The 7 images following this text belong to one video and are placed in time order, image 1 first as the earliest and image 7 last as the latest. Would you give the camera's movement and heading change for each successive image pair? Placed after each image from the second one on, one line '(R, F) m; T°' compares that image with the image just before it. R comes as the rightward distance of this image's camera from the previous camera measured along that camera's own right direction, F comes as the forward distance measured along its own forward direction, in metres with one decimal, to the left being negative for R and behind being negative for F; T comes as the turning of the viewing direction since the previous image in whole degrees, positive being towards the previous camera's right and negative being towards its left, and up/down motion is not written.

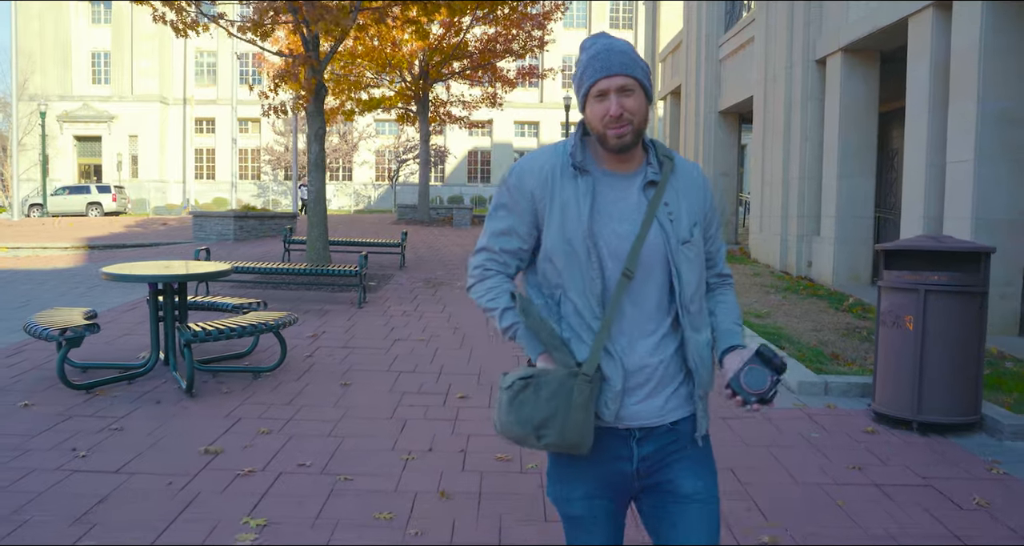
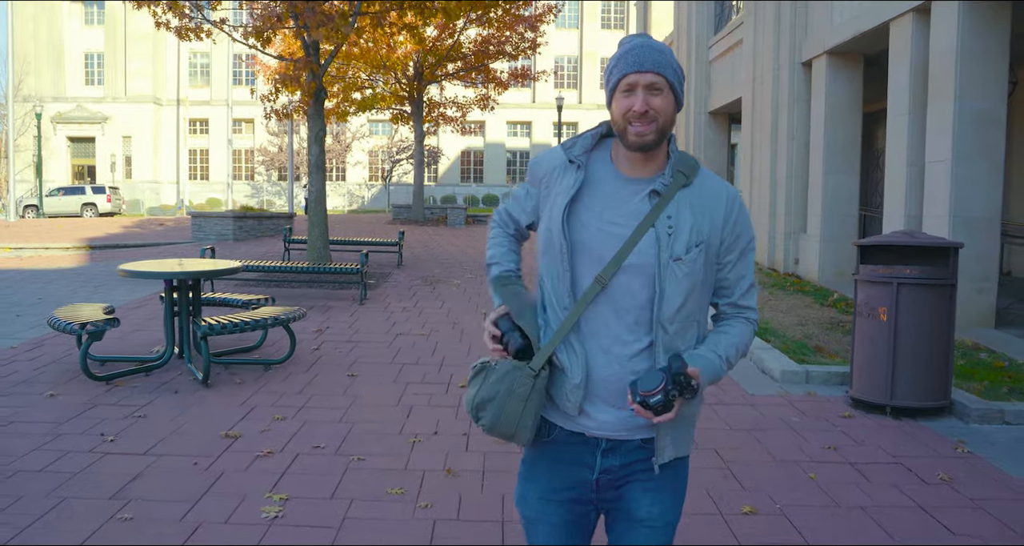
(0.0, -0.3) m; +1°
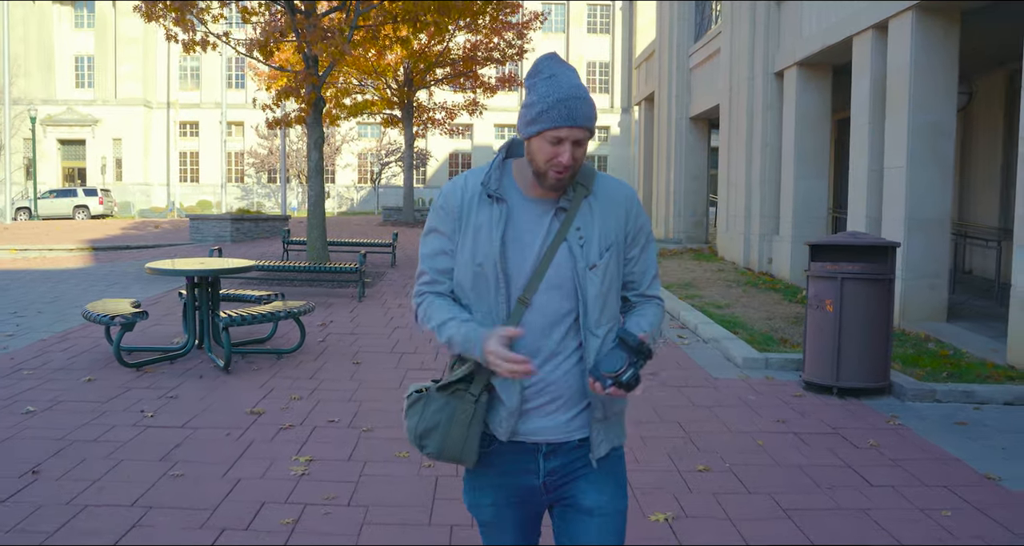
(0.0, -0.7) m; +1°
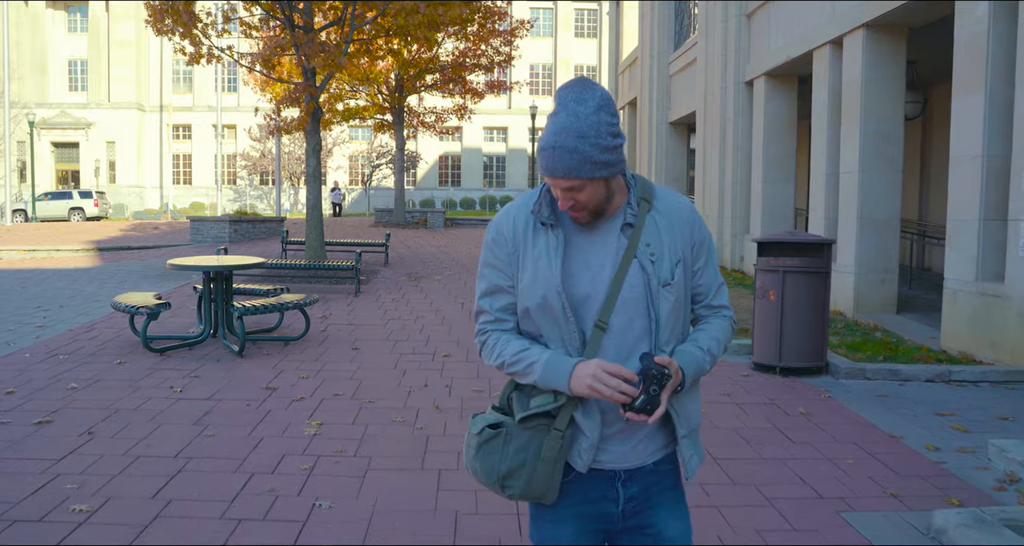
(+0.1, -0.8) m; +1°
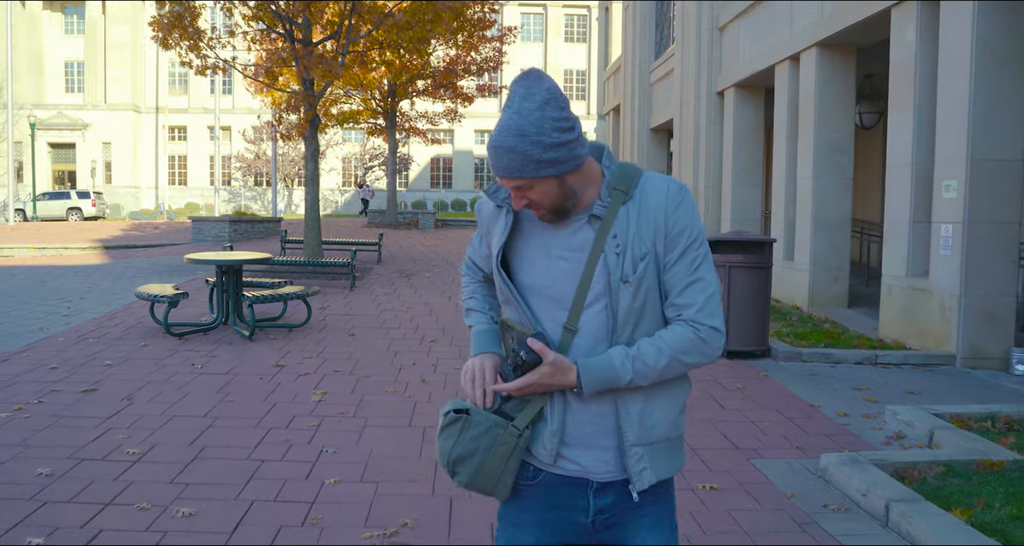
(+0.1, -1.0) m; +1°
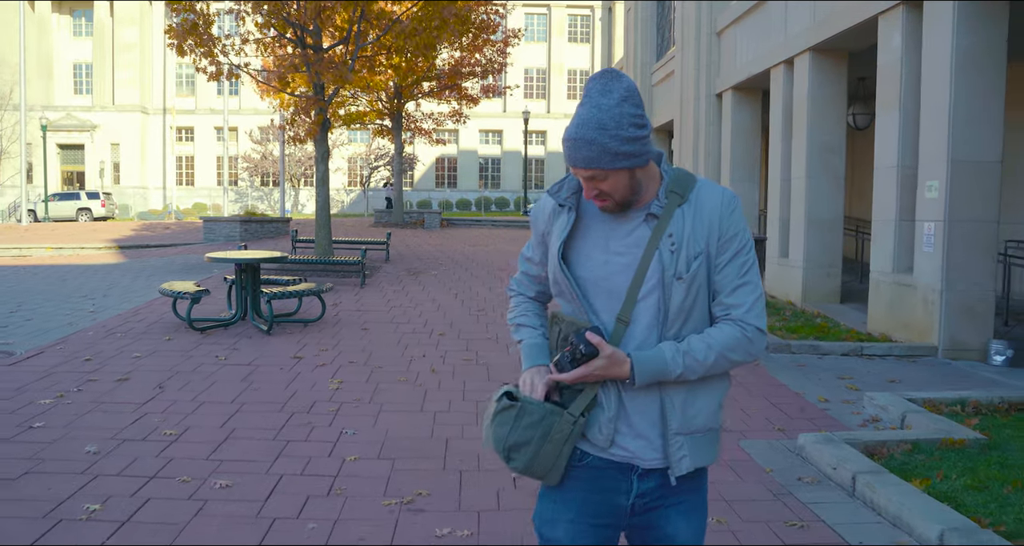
(0.0, -0.5) m; 0°
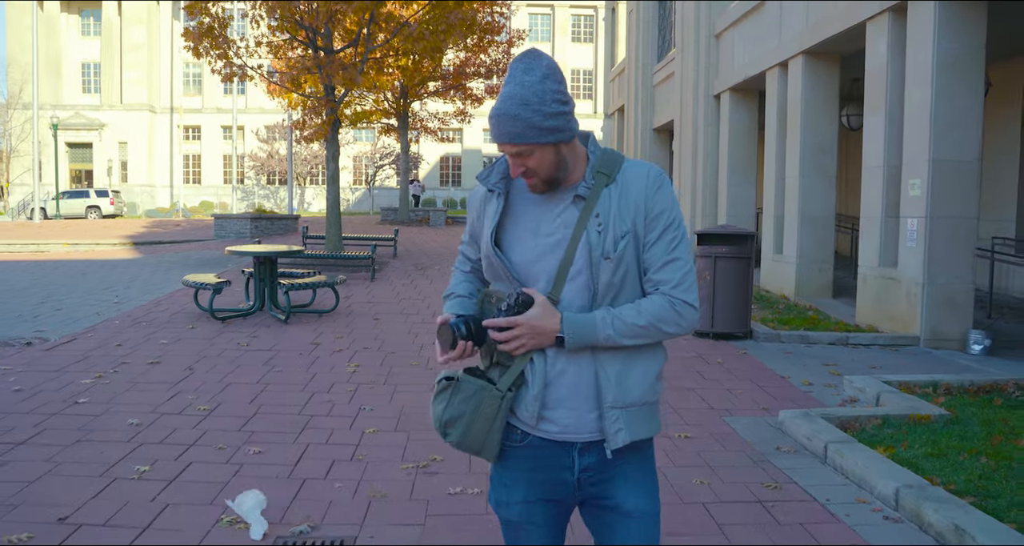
(0.0, -0.5) m; 0°
